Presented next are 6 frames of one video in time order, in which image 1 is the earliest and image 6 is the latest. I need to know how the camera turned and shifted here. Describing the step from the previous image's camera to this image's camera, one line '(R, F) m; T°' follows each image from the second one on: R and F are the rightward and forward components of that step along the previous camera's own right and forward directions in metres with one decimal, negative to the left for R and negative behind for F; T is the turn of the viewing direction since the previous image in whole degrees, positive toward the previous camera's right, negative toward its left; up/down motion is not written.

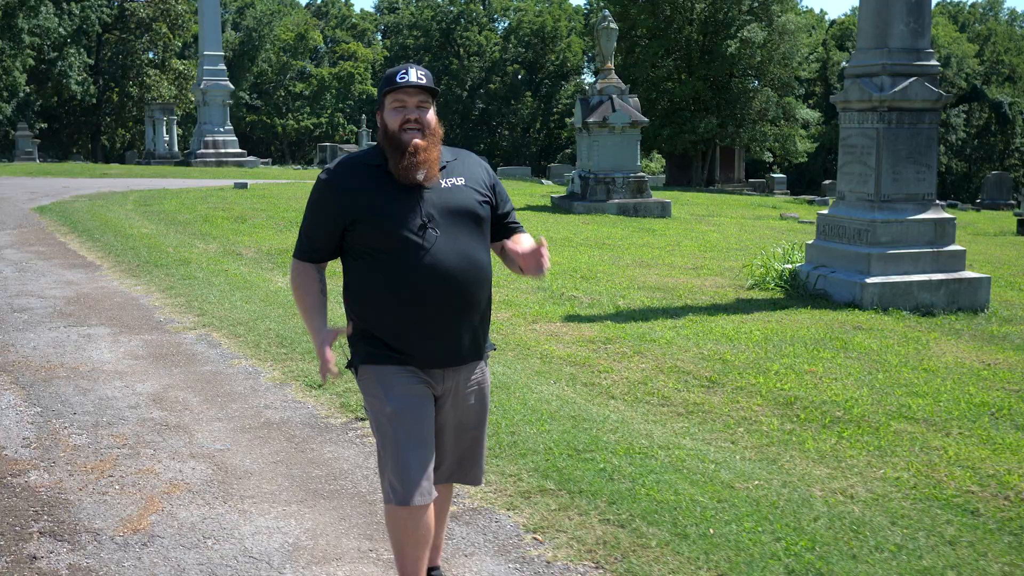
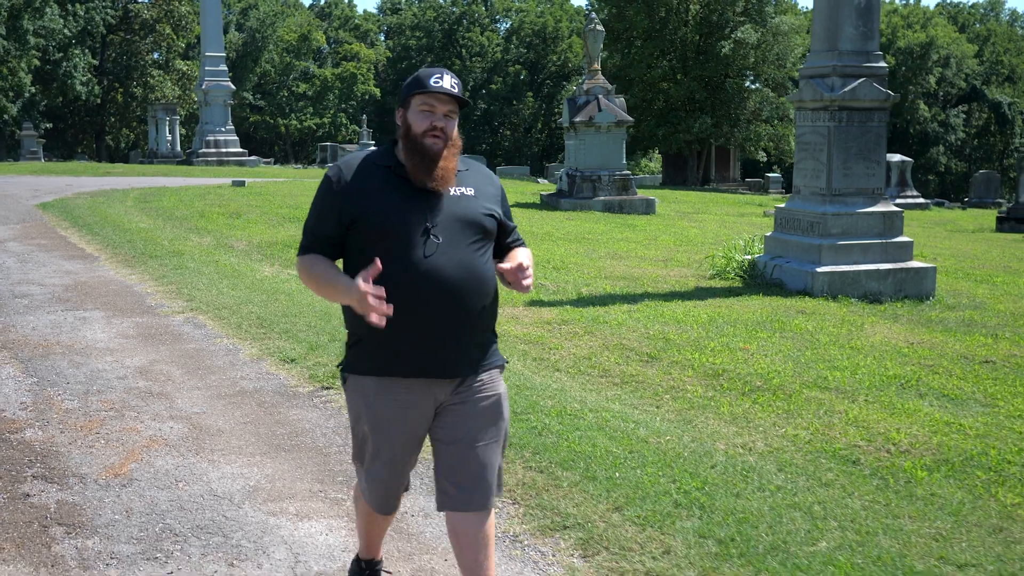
(+0.3, -0.6) m; 0°
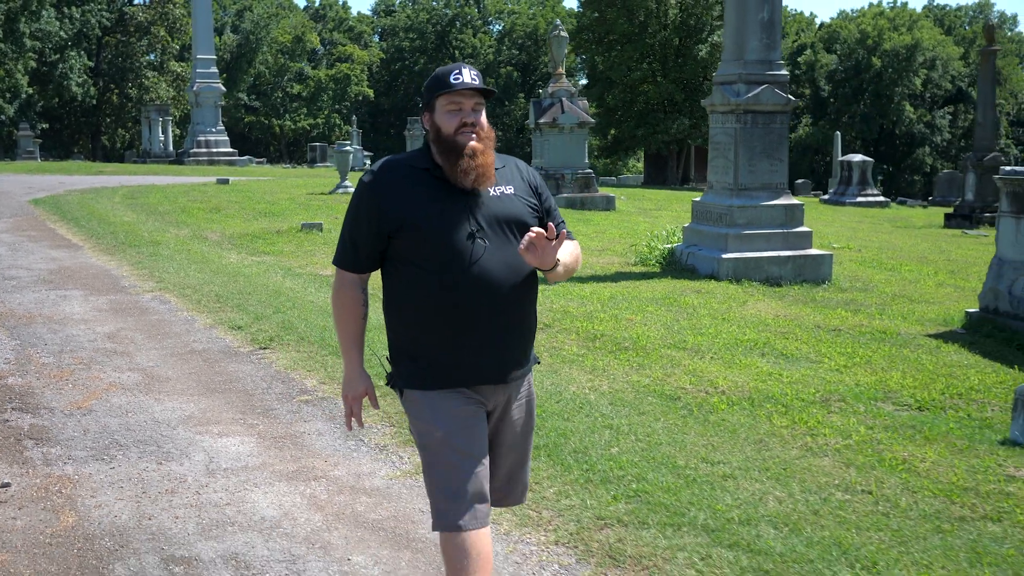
(+0.6, -1.2) m; 0°
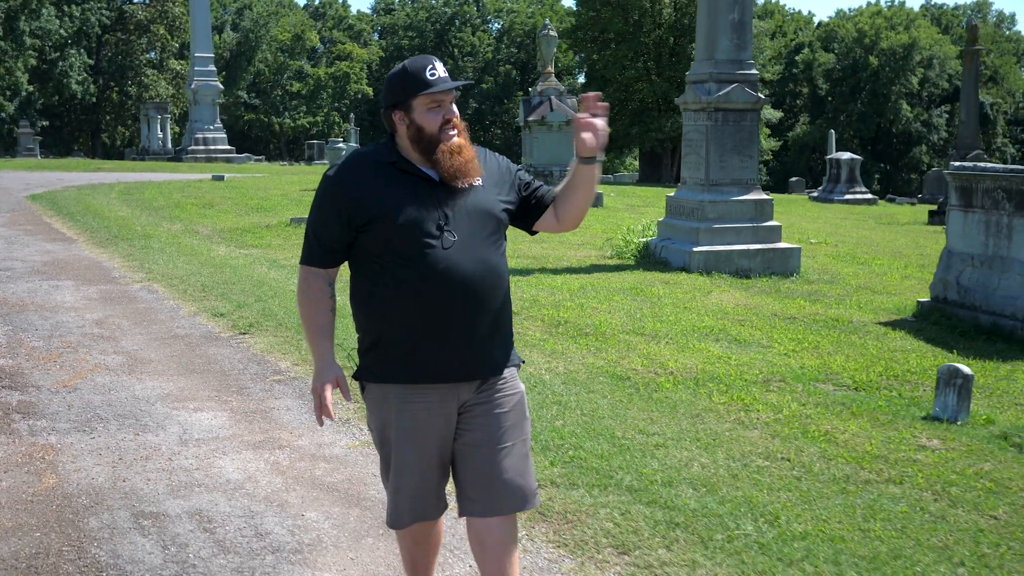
(+0.2, -0.4) m; 0°
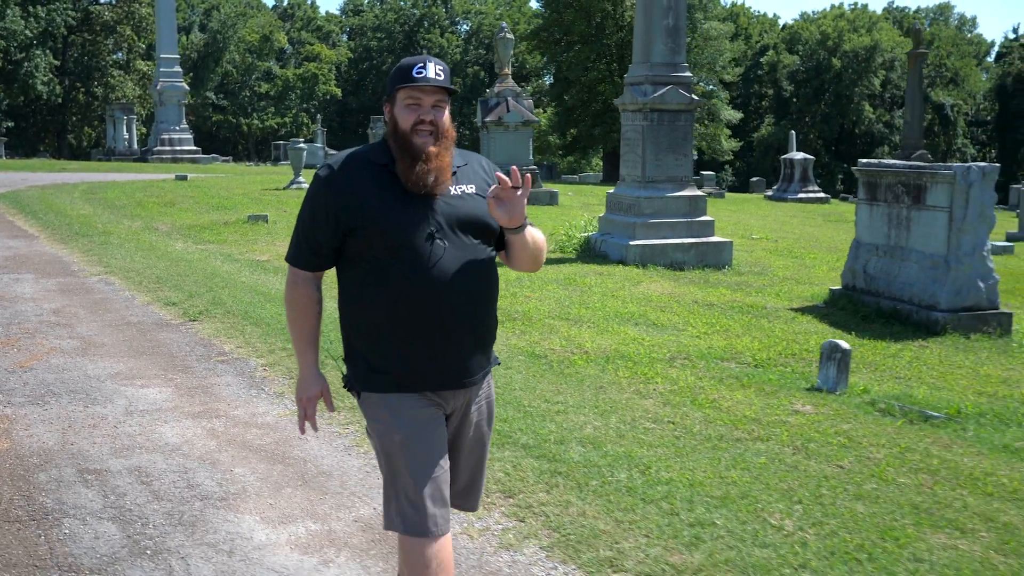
(+0.3, -0.6) m; +1°
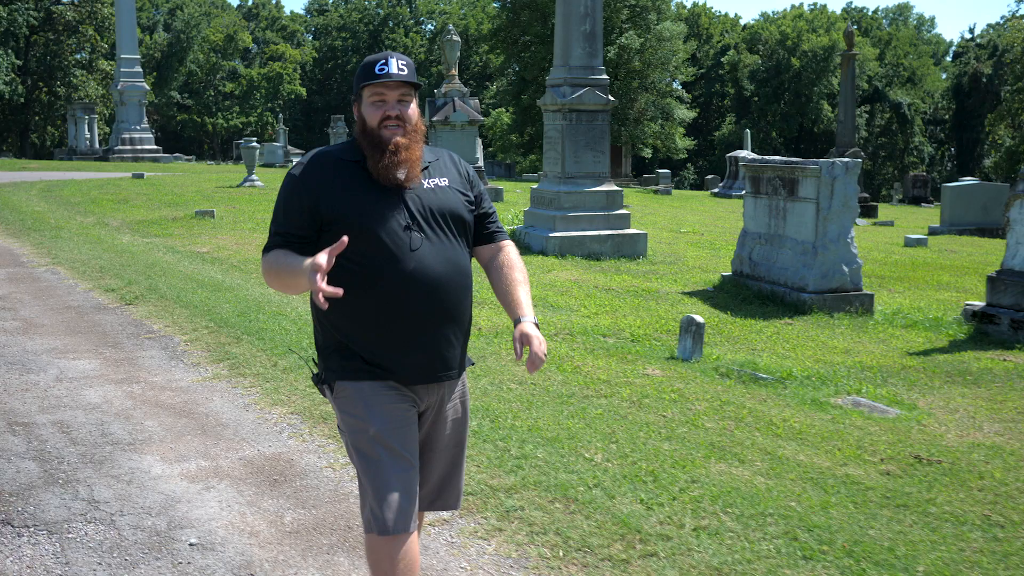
(+0.5, -0.9) m; +1°
